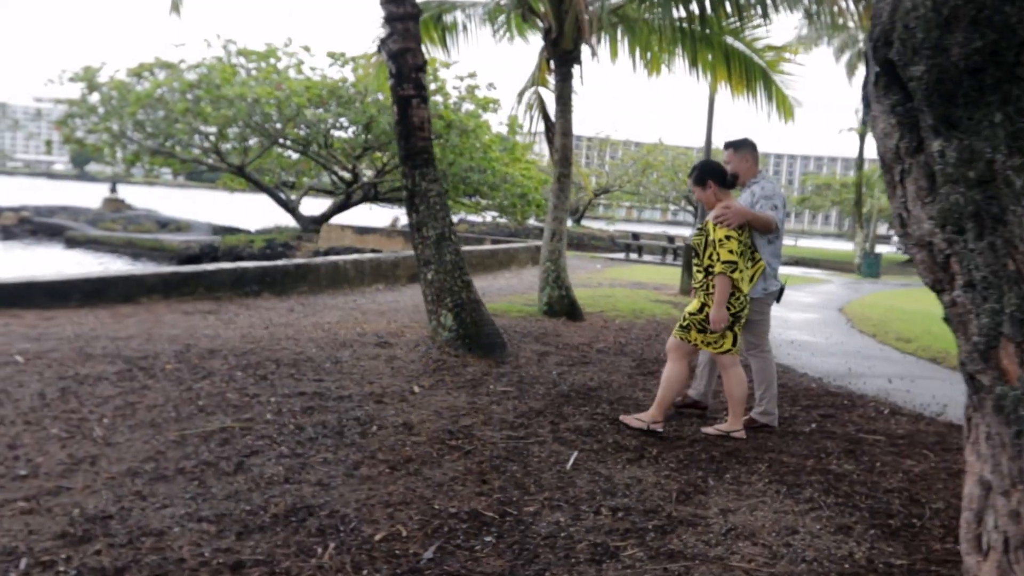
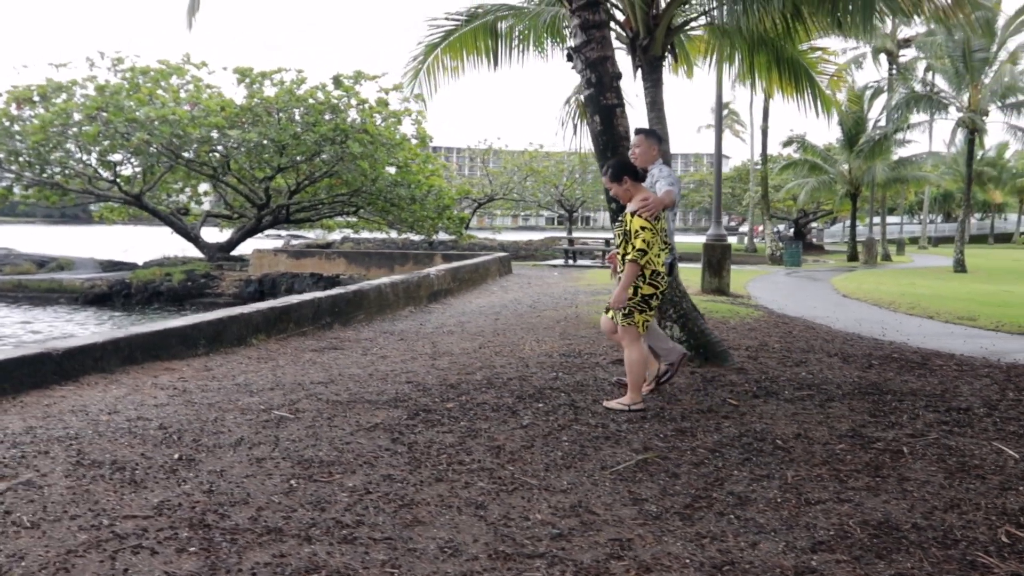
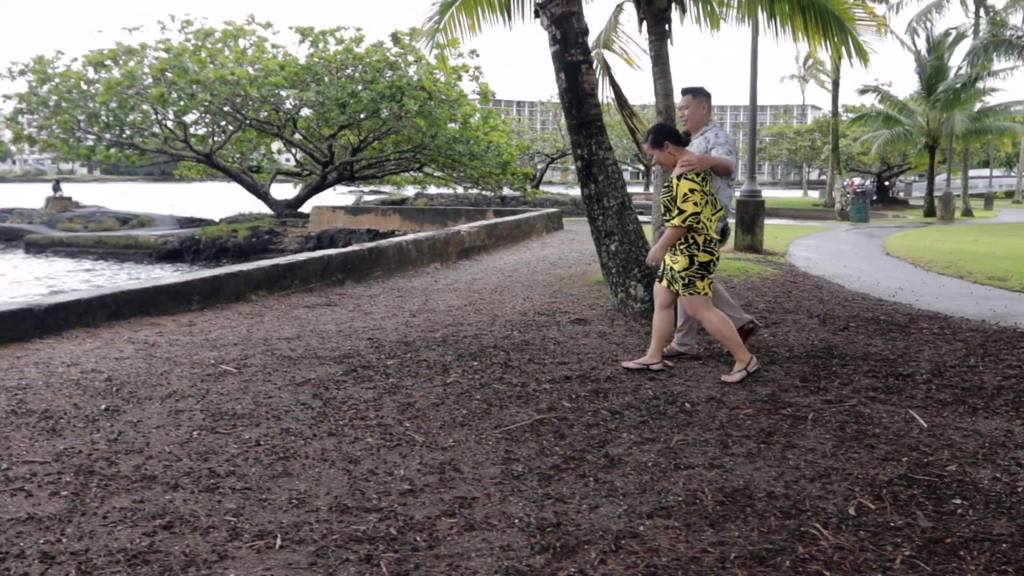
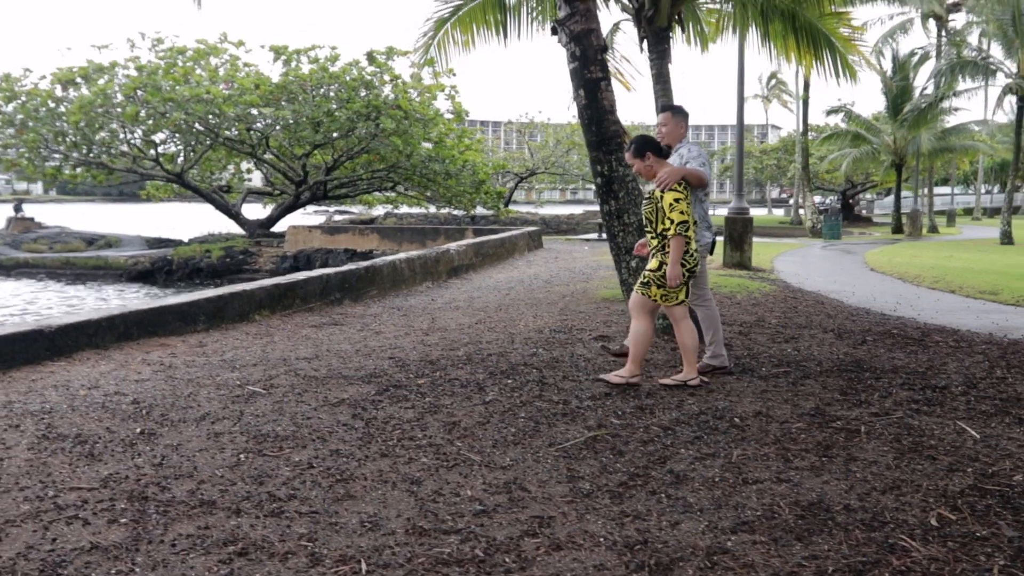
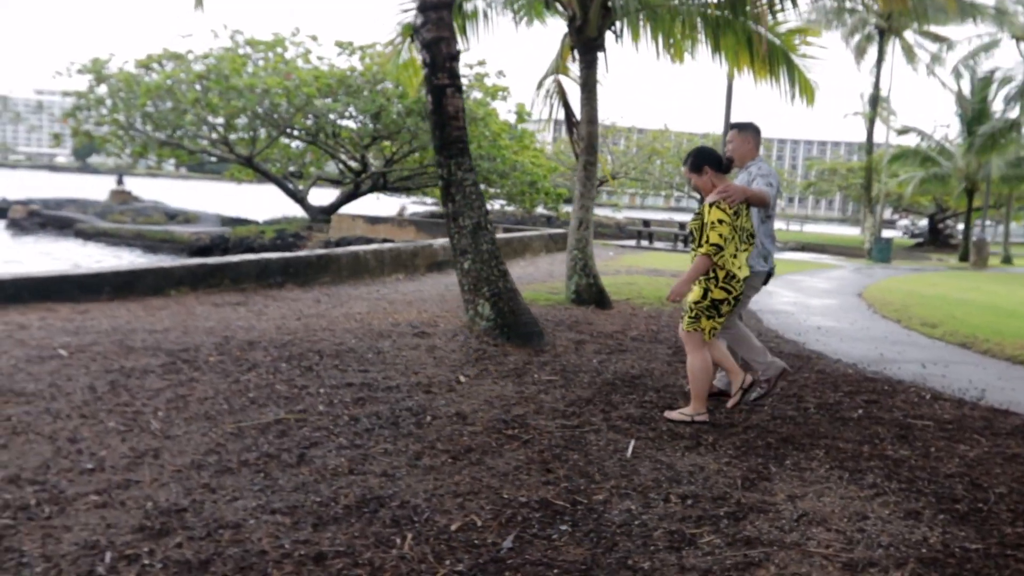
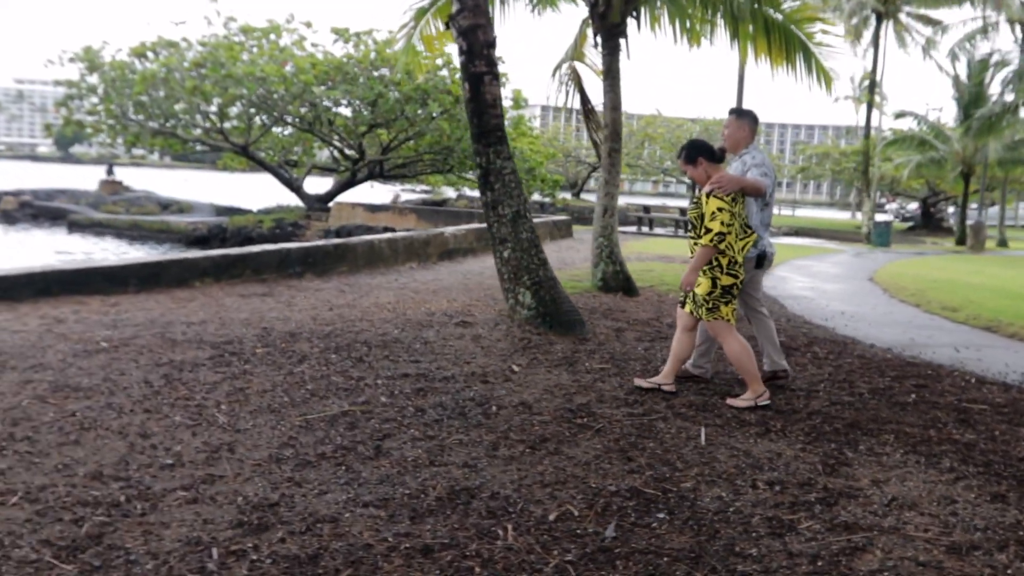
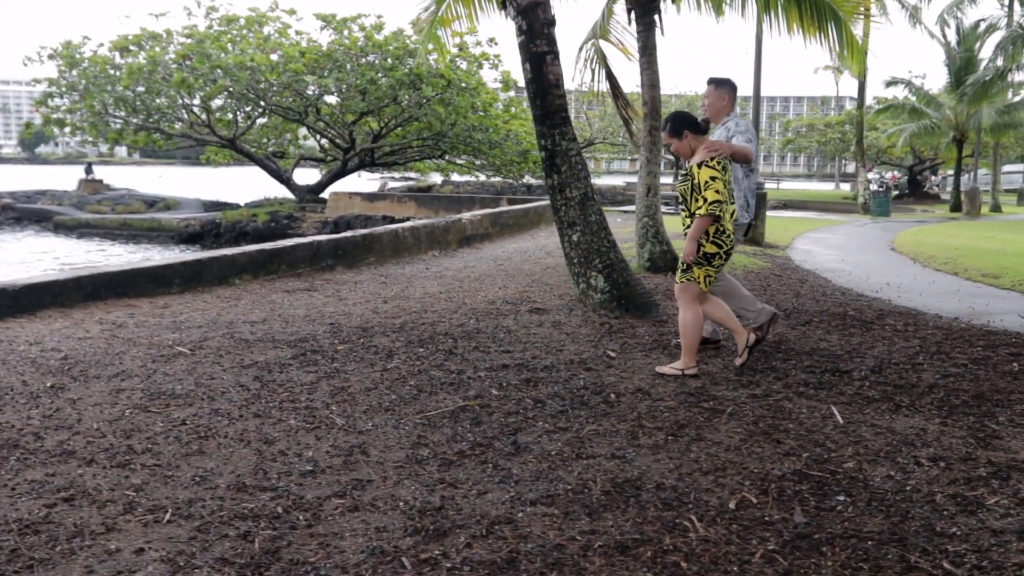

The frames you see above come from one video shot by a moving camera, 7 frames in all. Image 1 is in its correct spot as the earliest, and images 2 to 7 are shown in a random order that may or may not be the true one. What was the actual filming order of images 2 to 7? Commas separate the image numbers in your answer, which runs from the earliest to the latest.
5, 6, 7, 3, 4, 2
